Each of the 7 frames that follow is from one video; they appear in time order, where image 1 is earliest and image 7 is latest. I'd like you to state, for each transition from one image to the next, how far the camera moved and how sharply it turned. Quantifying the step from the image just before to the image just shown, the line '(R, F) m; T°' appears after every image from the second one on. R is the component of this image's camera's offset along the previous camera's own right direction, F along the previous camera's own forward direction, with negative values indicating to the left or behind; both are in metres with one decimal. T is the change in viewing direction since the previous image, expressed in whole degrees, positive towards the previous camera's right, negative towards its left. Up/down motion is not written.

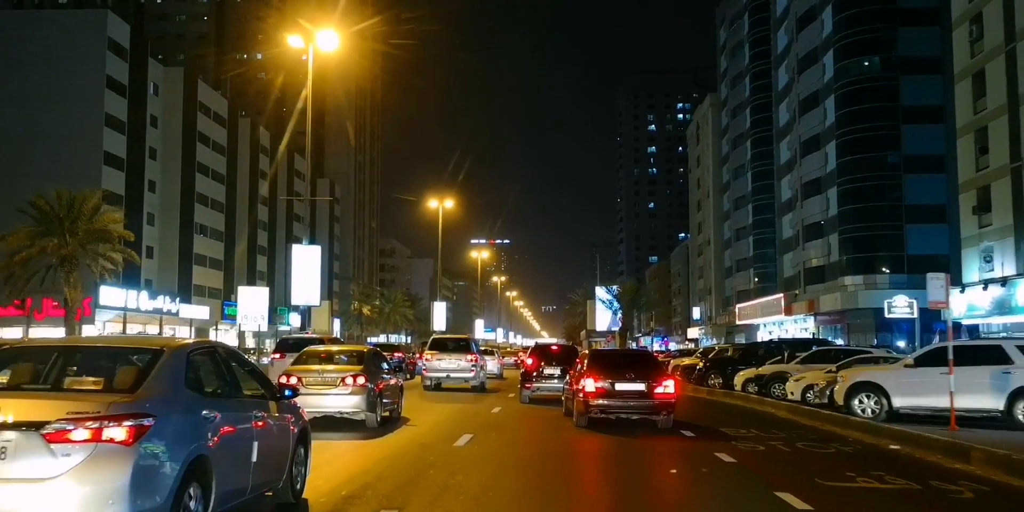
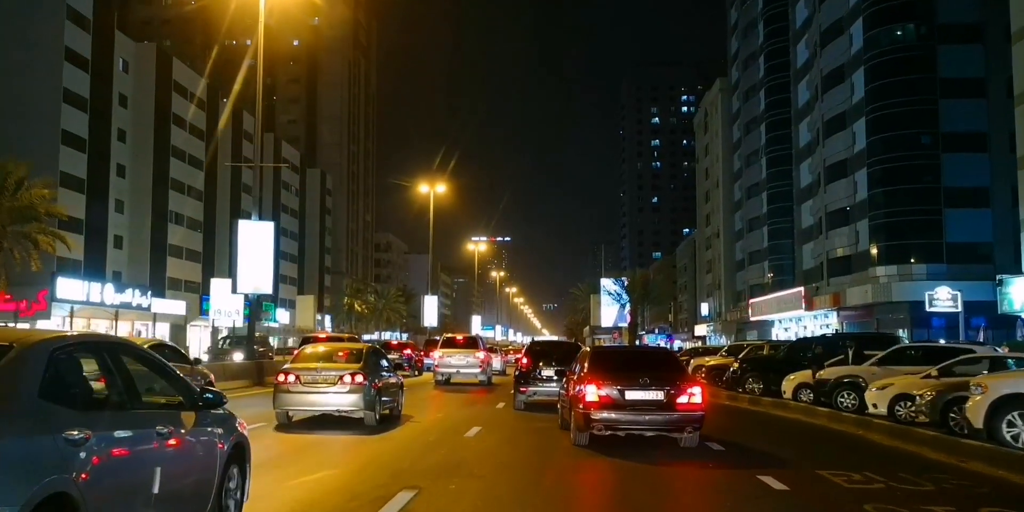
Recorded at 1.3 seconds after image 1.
(+0.2, +4.9) m; 0°
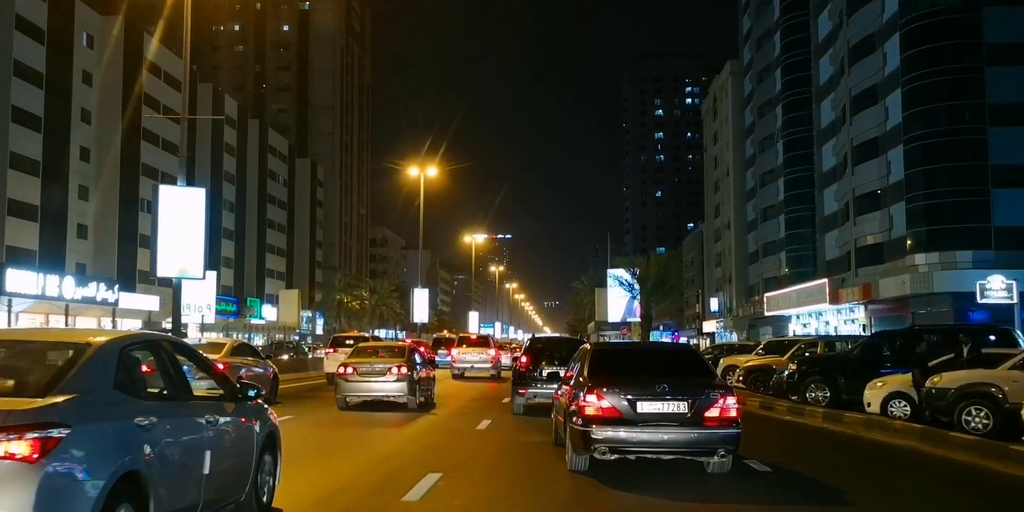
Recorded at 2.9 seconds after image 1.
(+0.2, +4.8) m; 0°
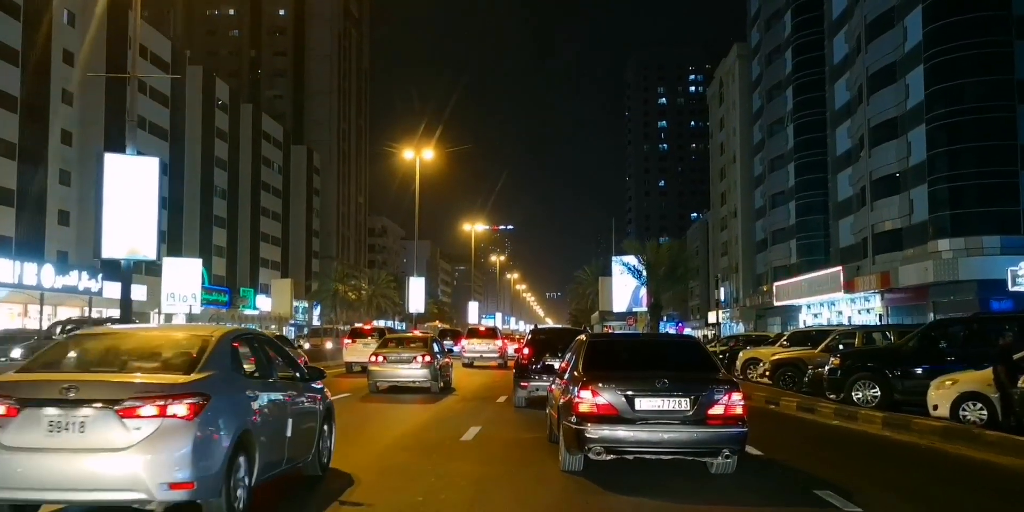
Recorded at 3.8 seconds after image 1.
(+0.1, +2.3) m; 0°
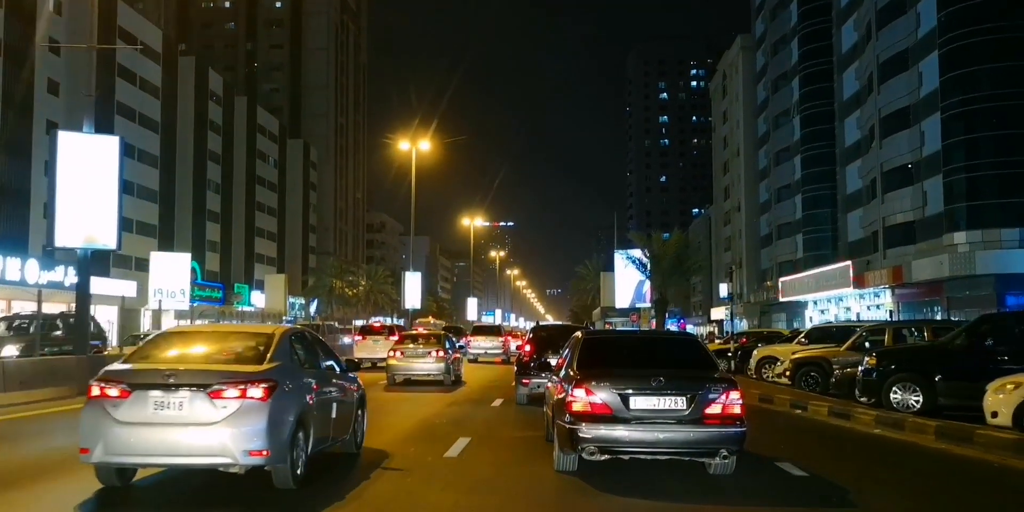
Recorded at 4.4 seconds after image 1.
(+0.1, +1.5) m; 0°
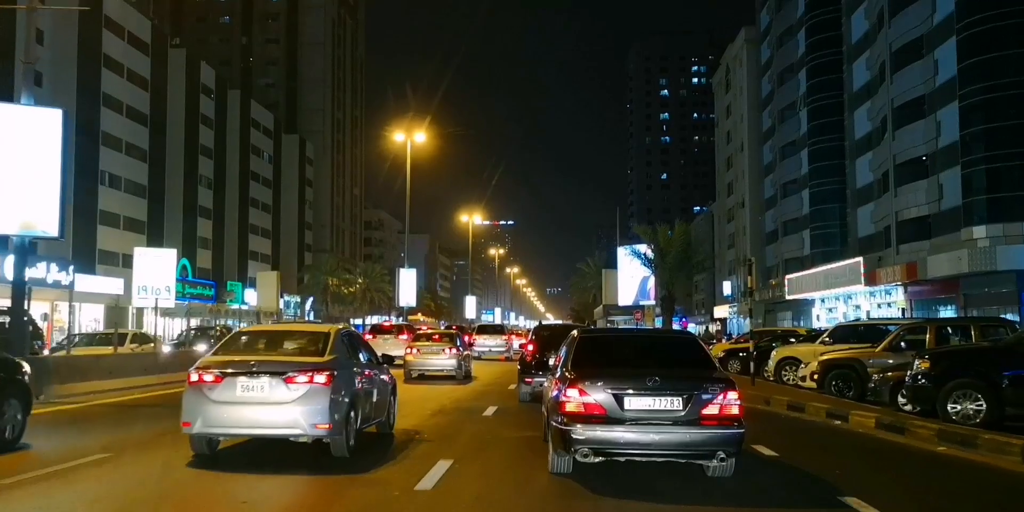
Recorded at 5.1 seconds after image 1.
(+0.1, +1.8) m; 0°
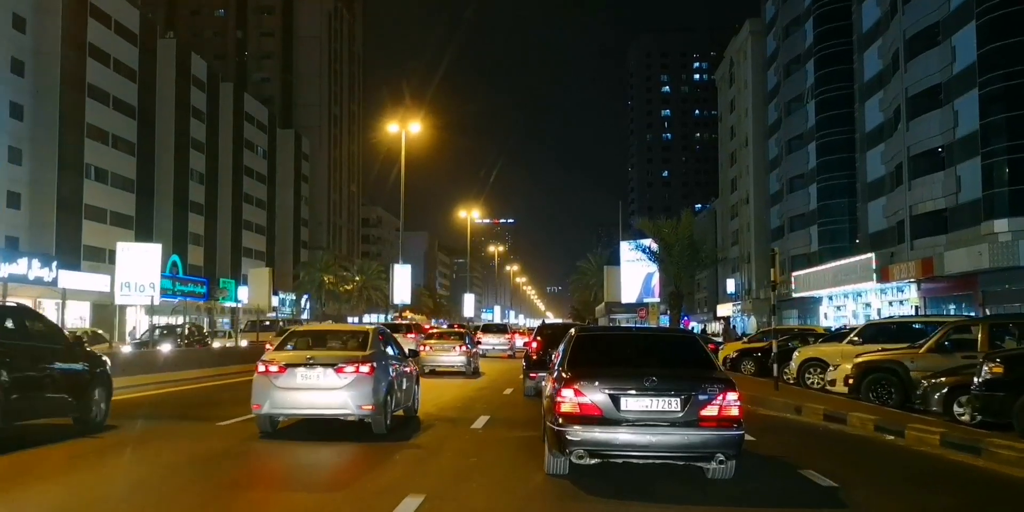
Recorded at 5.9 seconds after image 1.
(+0.1, +1.7) m; 0°
